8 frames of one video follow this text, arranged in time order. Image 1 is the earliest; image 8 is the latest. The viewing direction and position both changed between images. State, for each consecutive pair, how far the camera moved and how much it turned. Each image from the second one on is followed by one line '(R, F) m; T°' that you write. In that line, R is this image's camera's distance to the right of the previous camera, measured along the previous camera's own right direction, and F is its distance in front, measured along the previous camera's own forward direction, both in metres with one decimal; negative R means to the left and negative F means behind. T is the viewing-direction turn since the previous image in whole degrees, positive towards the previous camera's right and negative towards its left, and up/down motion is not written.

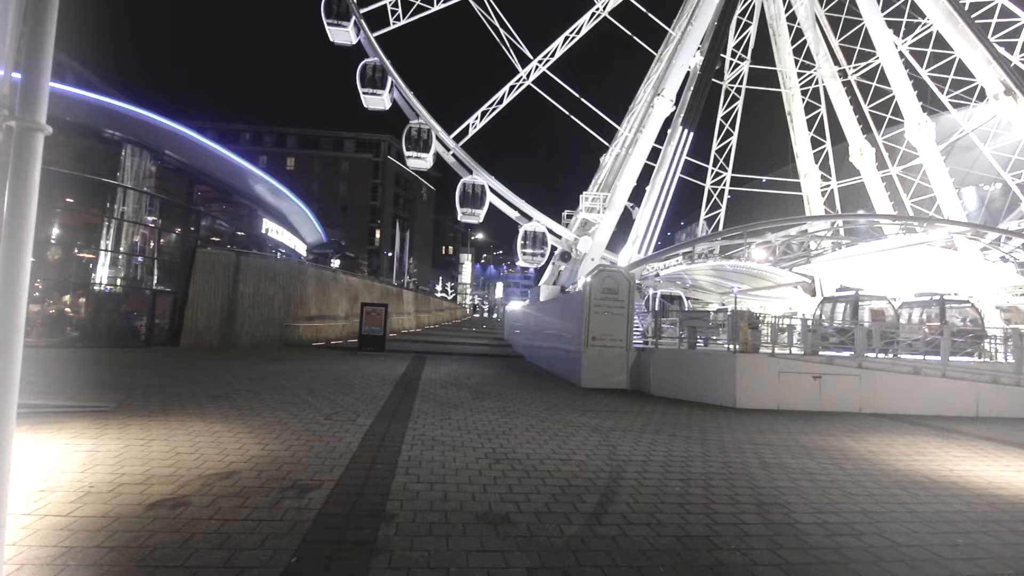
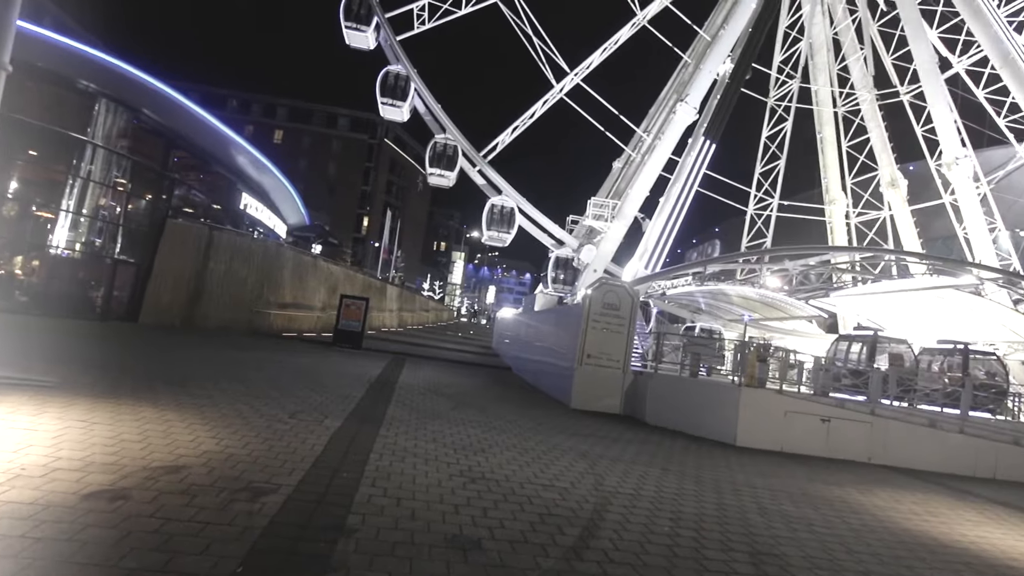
(0.0, +1.0) m; +1°
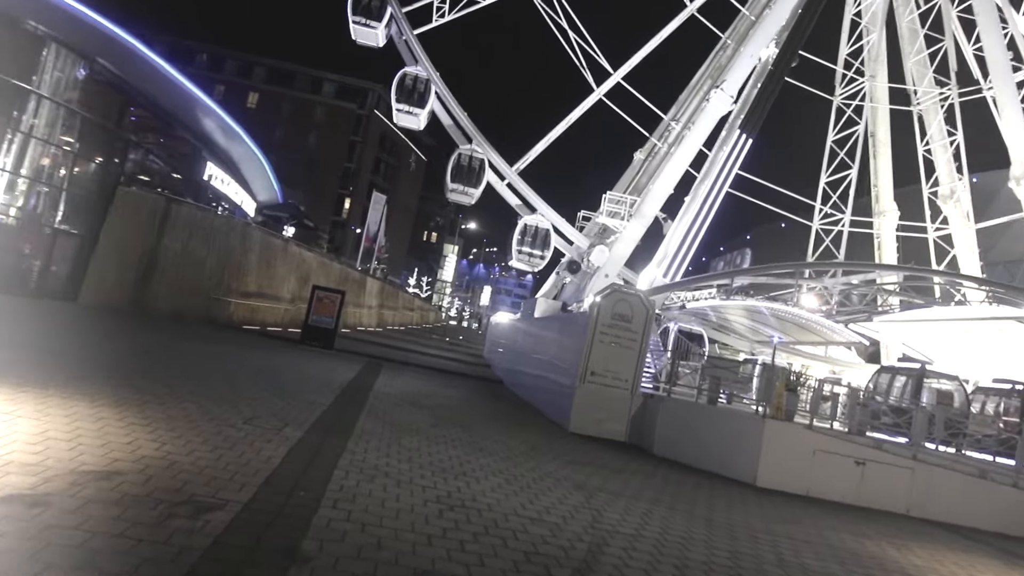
(0.0, +1.5) m; 0°
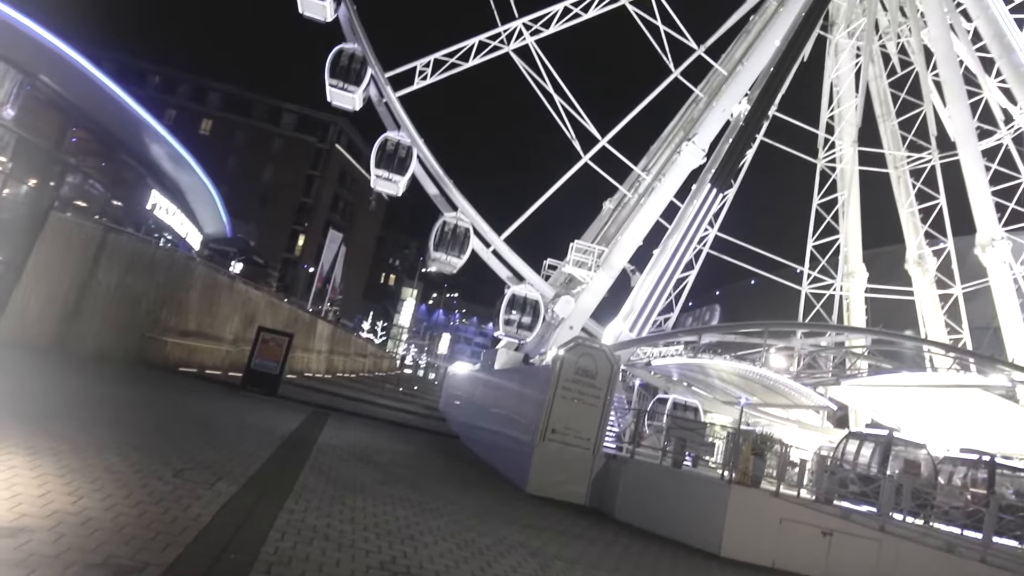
(0.0, +0.5) m; +3°
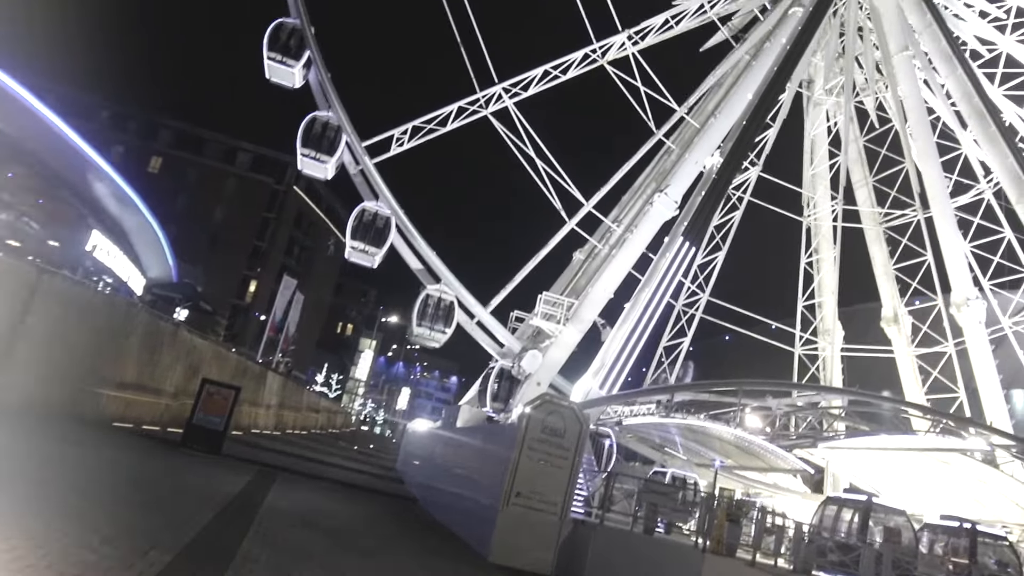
(+0.1, +0.5) m; +2°
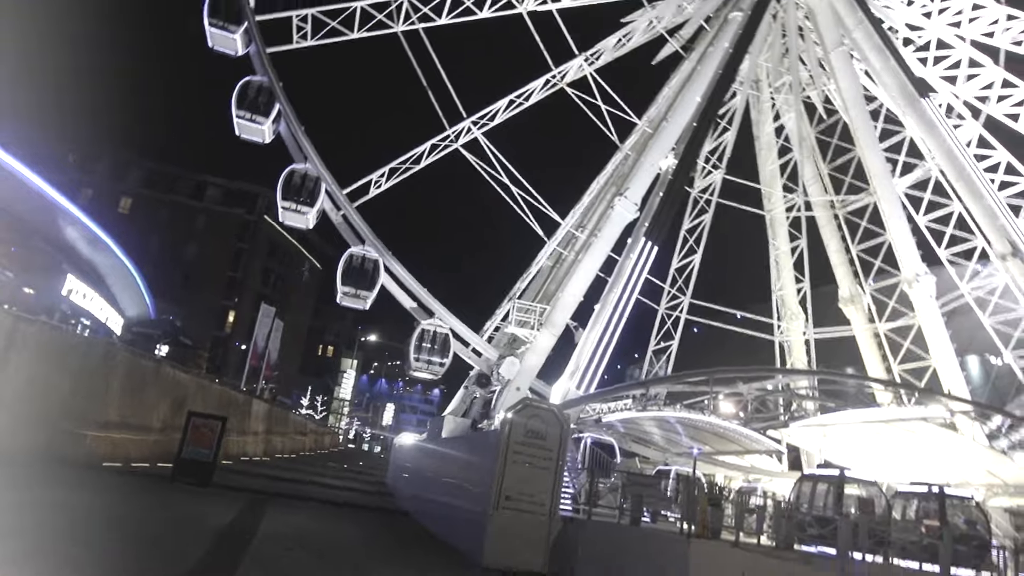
(0.0, -0.3) m; +2°
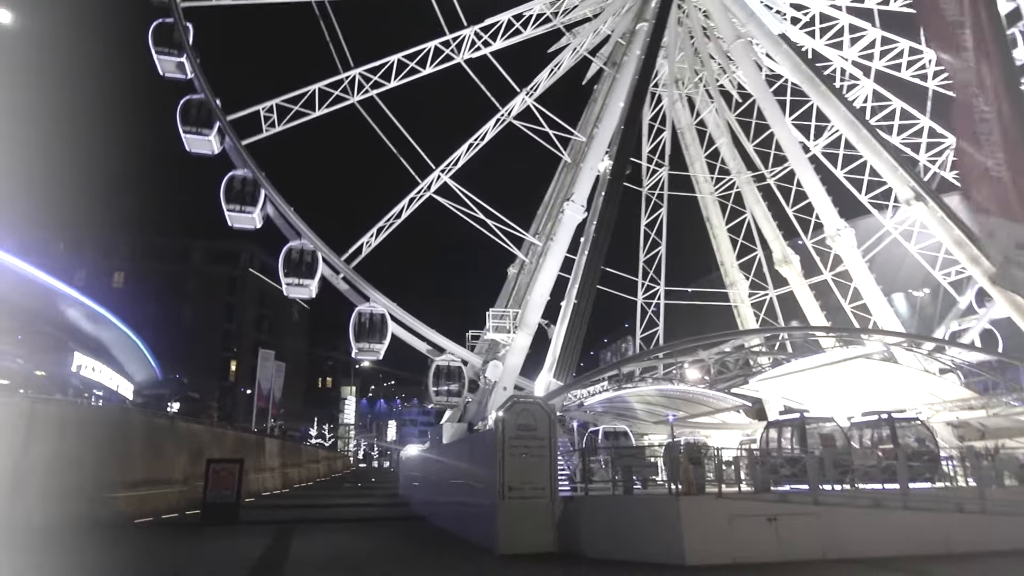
(-0.1, -1.0) m; +3°
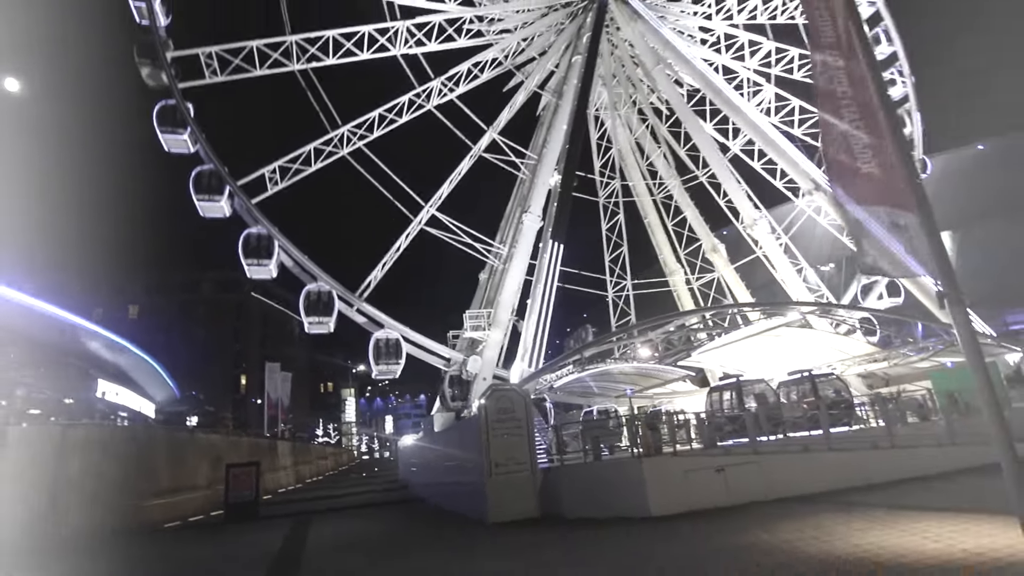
(-0.5, -1.6) m; +5°
